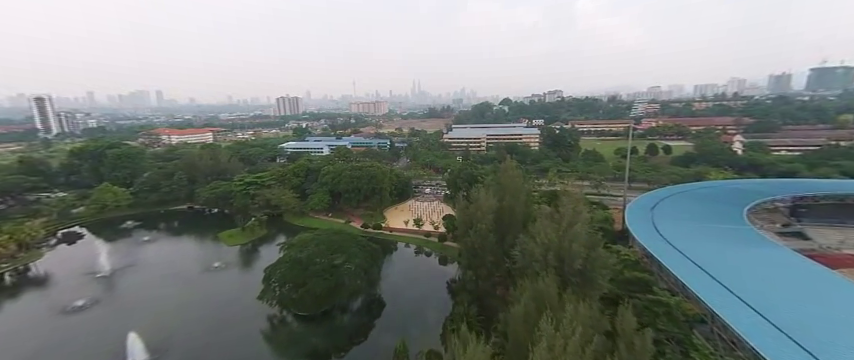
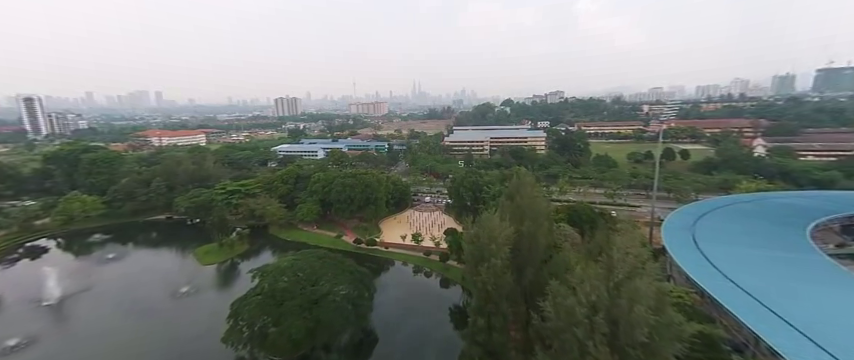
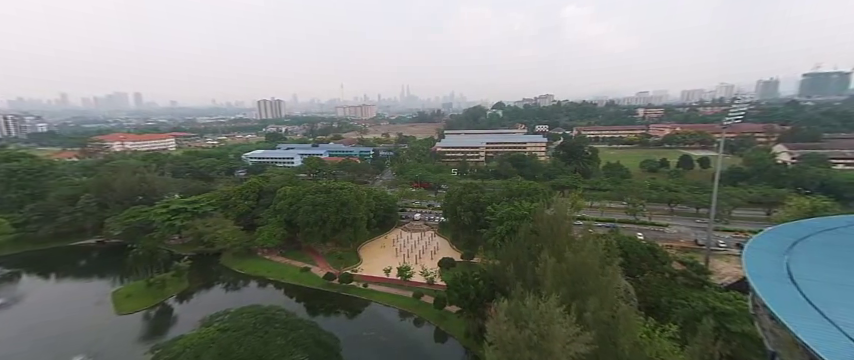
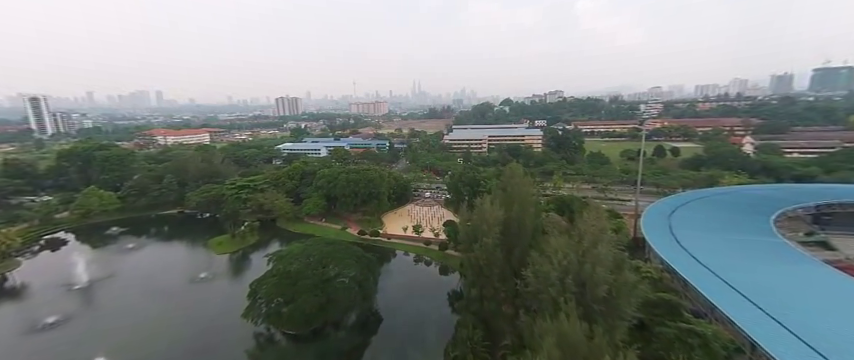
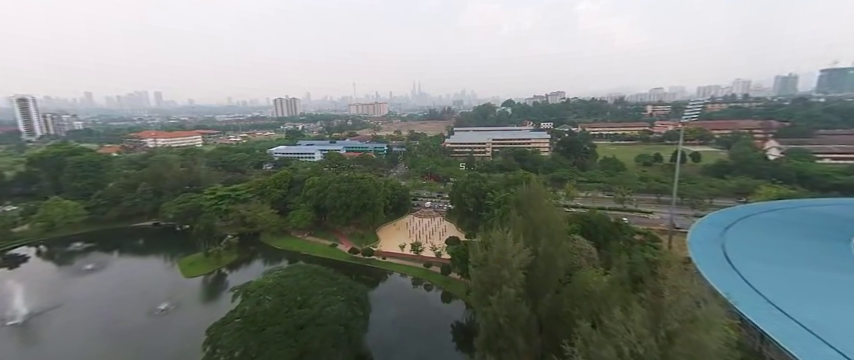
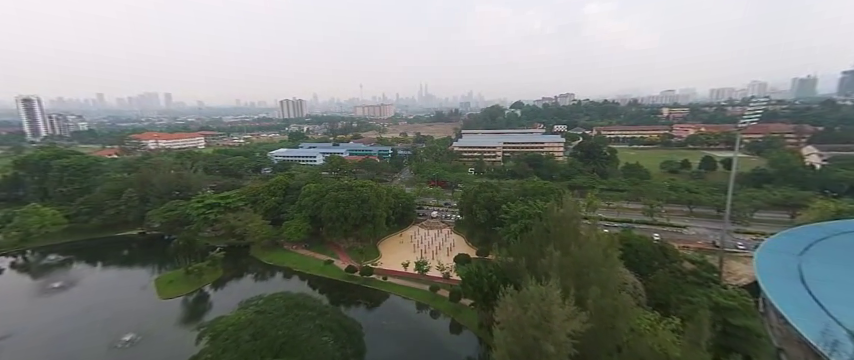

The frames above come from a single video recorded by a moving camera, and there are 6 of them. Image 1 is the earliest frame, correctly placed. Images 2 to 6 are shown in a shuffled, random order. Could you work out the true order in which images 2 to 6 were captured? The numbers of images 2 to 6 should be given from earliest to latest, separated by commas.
4, 2, 5, 6, 3
